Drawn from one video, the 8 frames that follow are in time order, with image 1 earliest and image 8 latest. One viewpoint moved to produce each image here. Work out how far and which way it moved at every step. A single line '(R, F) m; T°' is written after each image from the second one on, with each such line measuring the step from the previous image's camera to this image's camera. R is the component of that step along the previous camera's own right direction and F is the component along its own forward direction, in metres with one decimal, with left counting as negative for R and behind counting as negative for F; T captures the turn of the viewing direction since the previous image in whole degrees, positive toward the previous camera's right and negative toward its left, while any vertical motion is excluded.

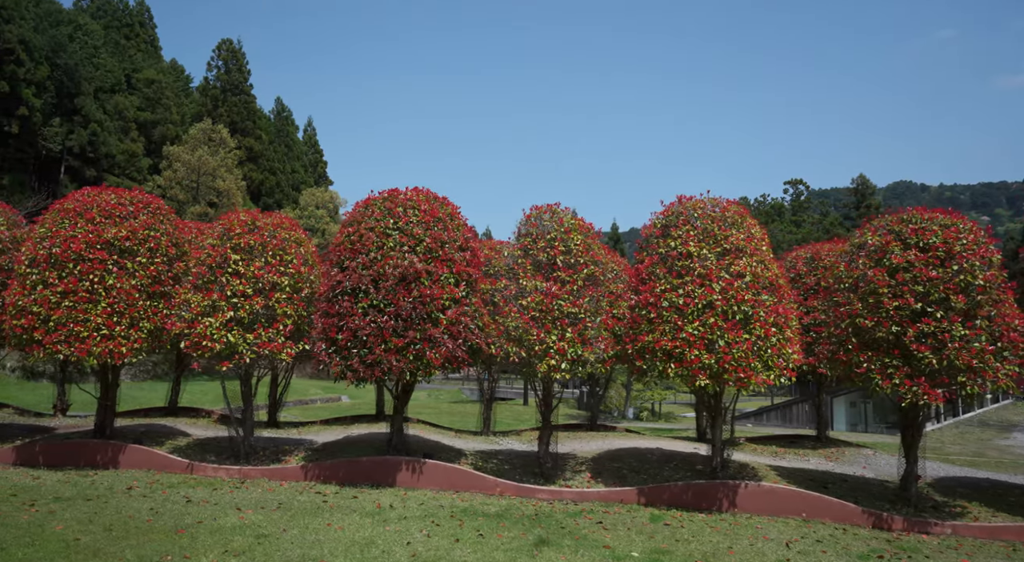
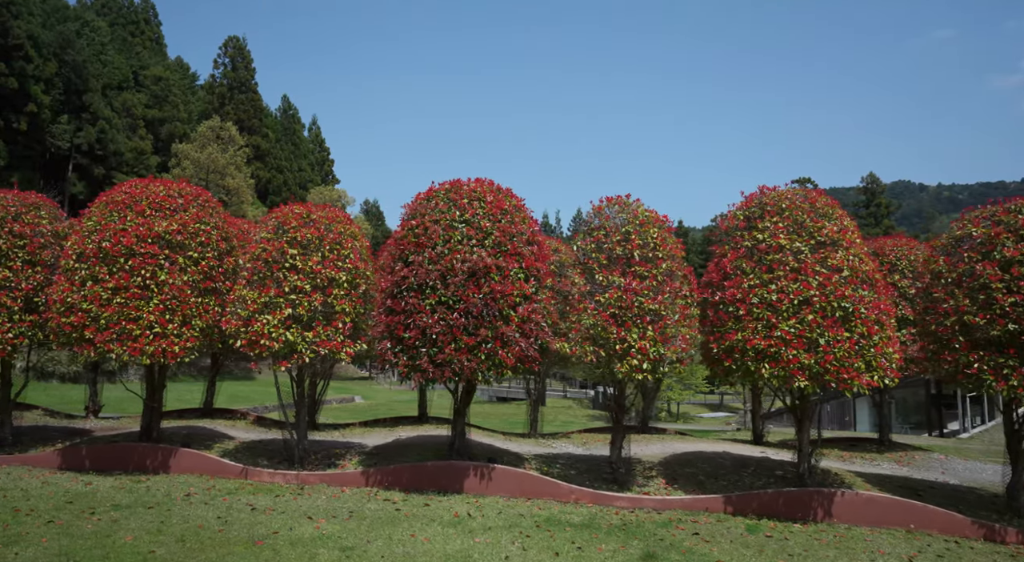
(-1.6, +0.7) m; 0°
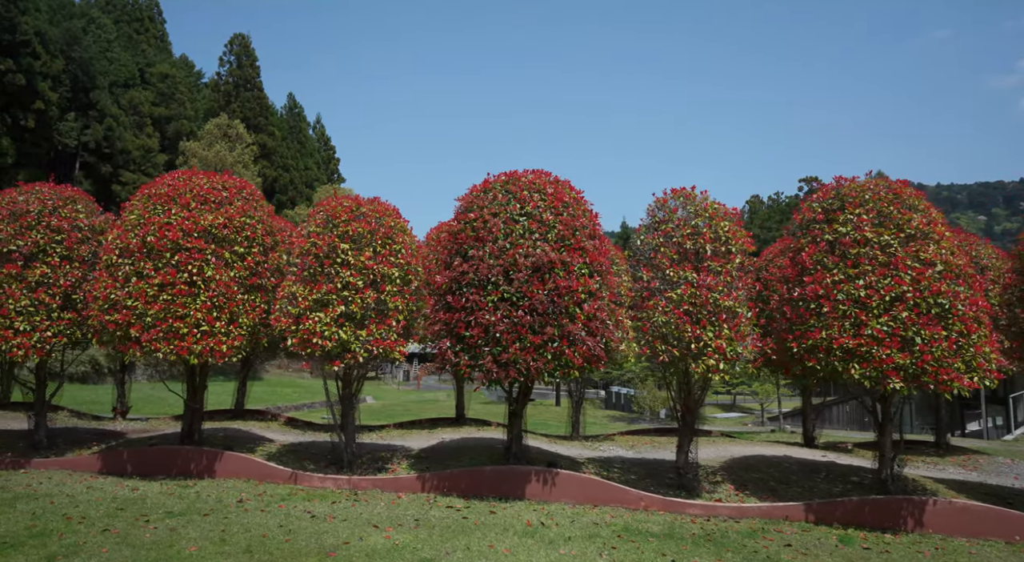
(-1.4, +0.7) m; 0°
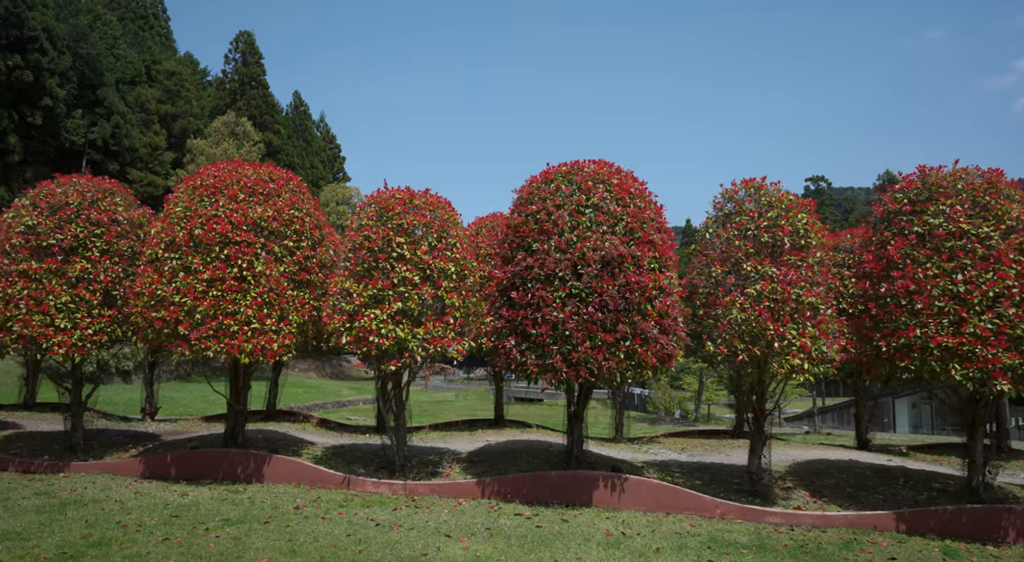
(-1.4, +0.7) m; 0°
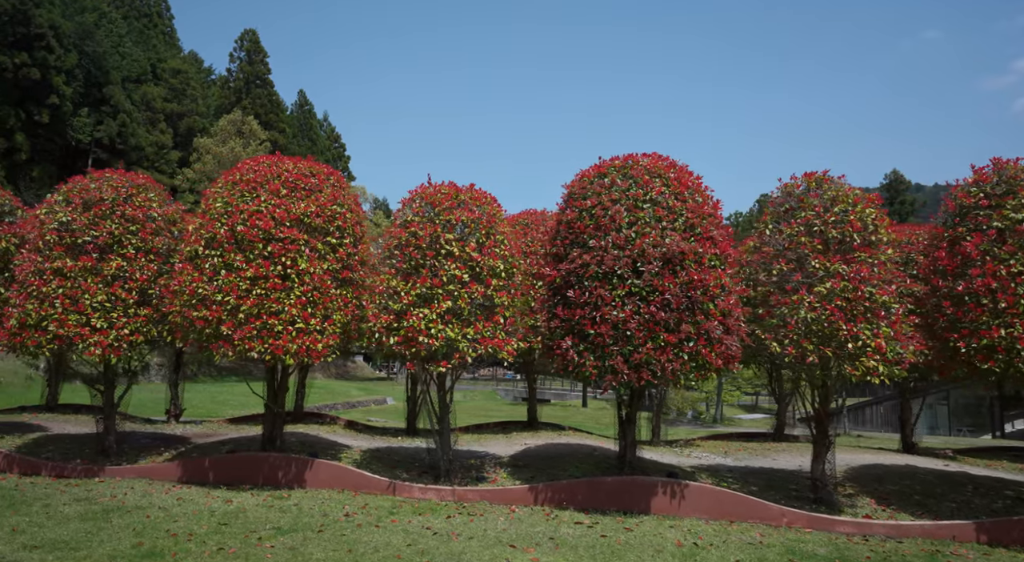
(-1.1, +0.5) m; 0°
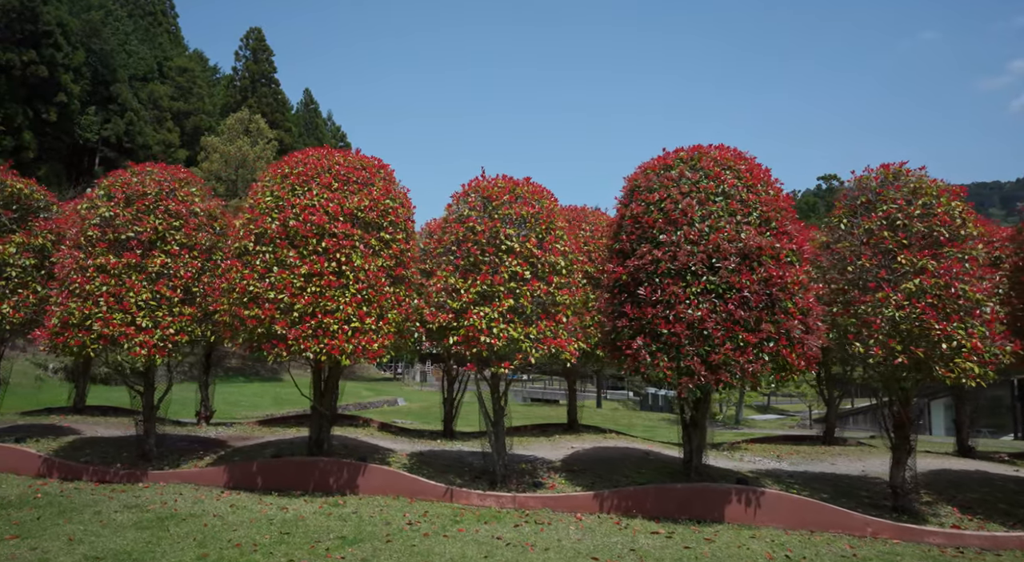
(-1.2, +0.6) m; 0°
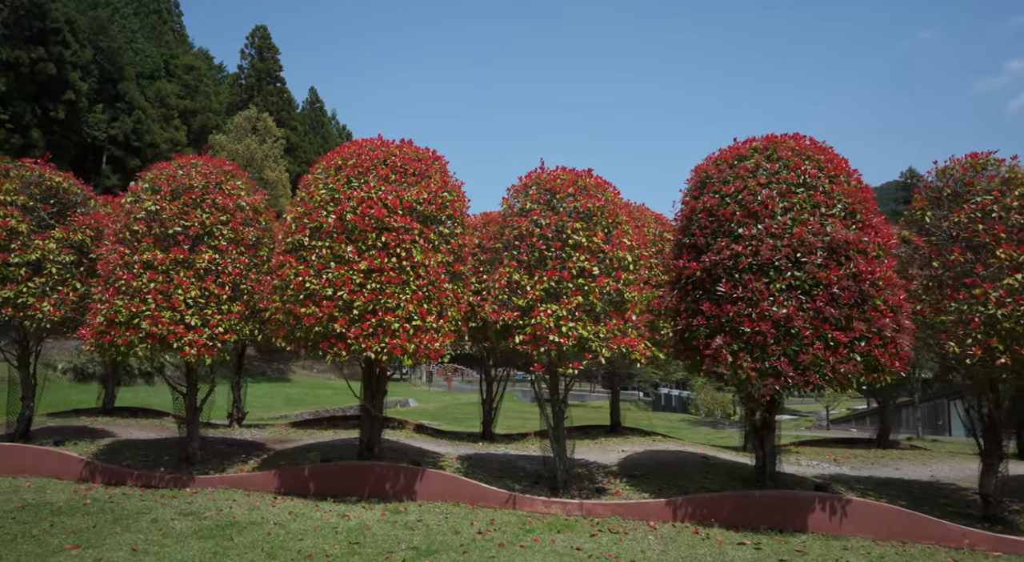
(-1.2, +0.6) m; 0°
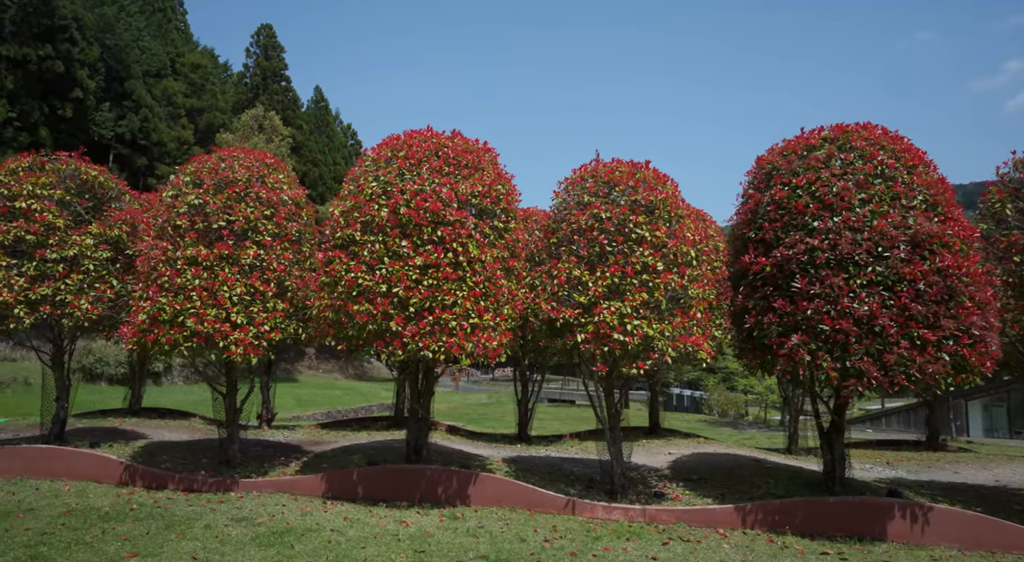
(-1.1, +0.5) m; 0°
